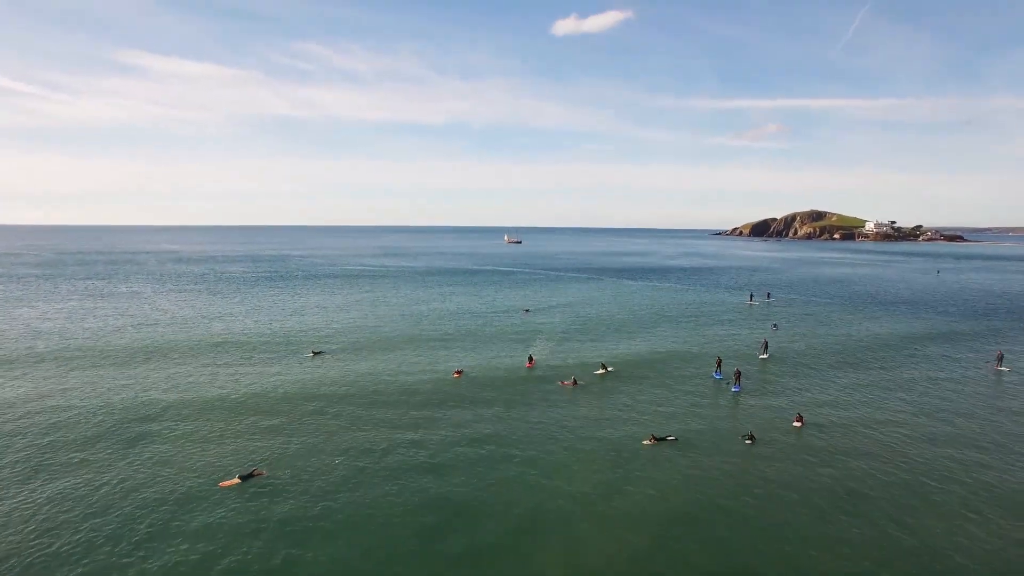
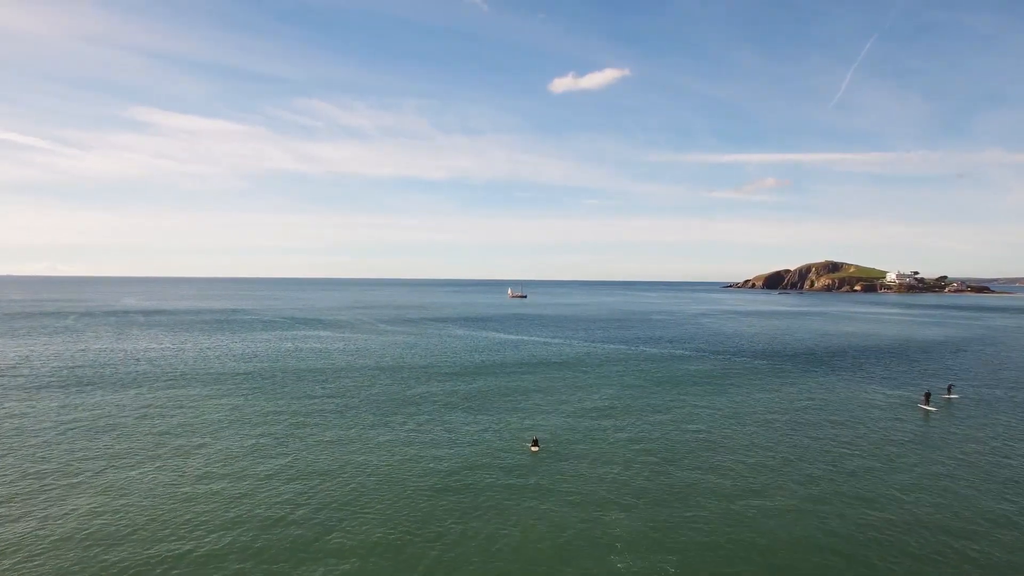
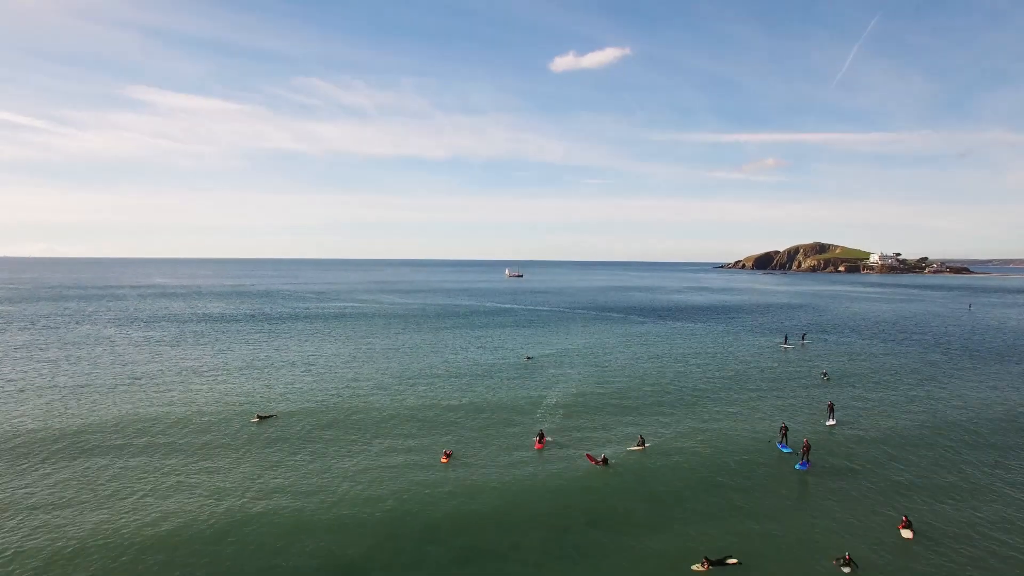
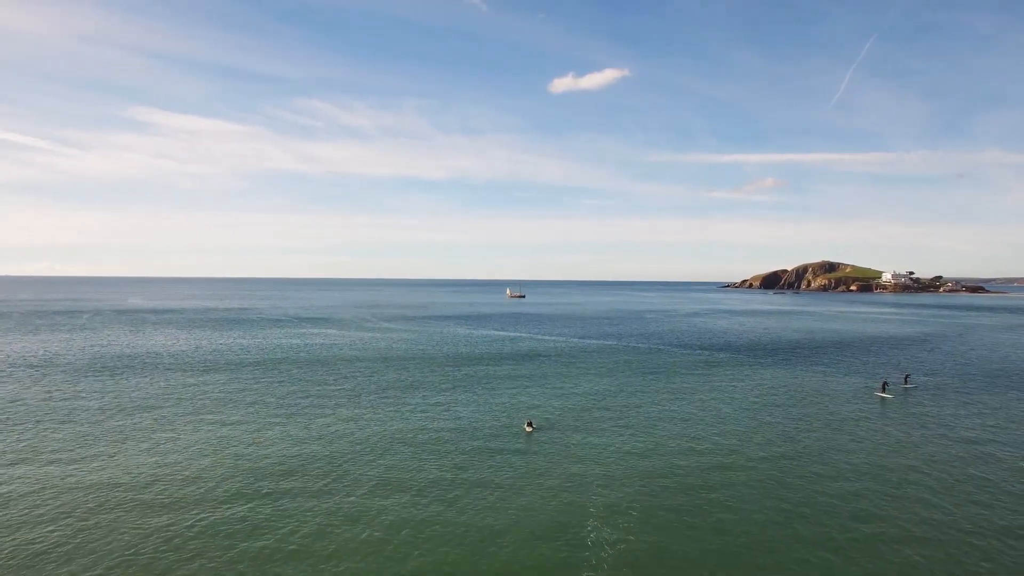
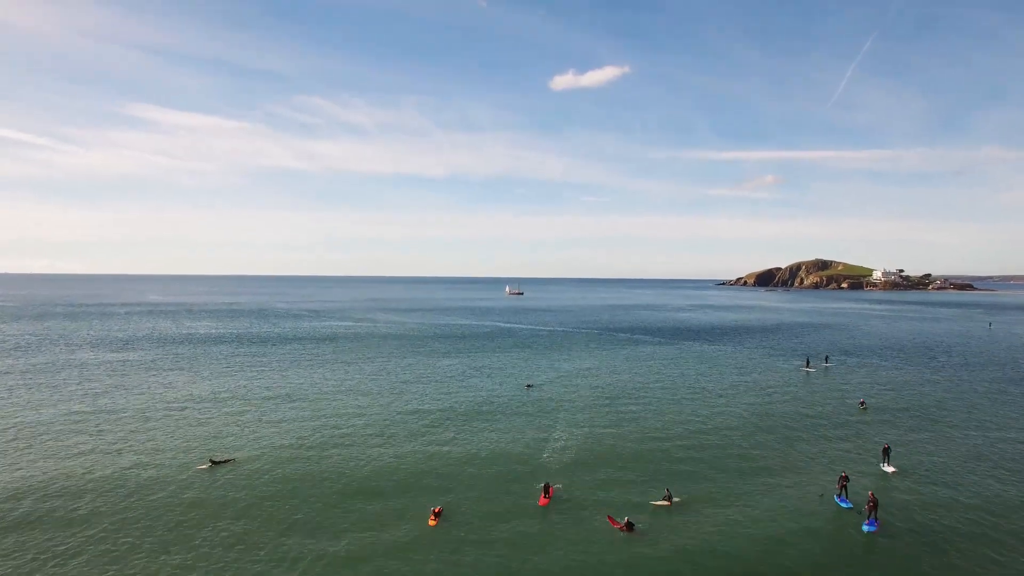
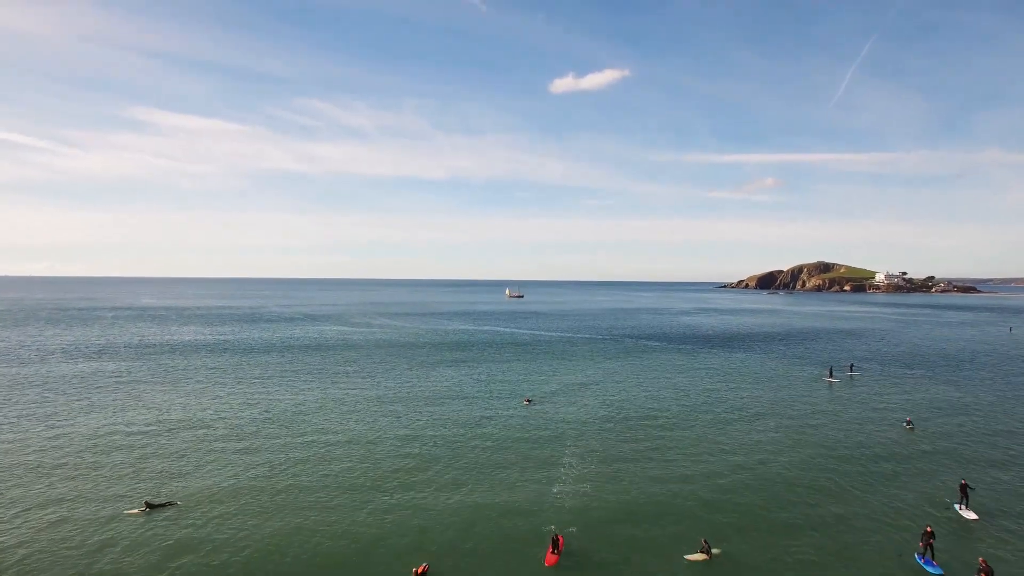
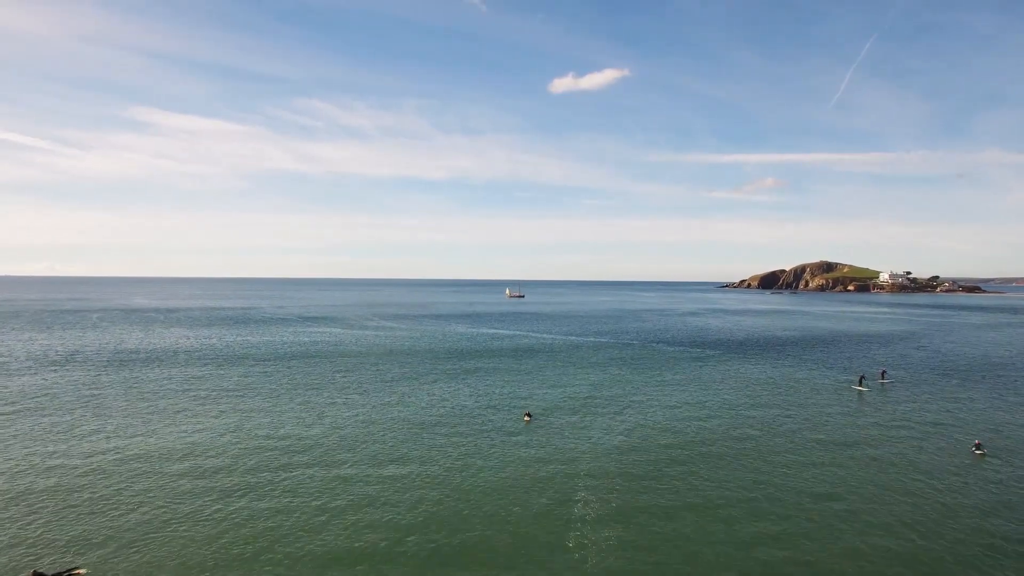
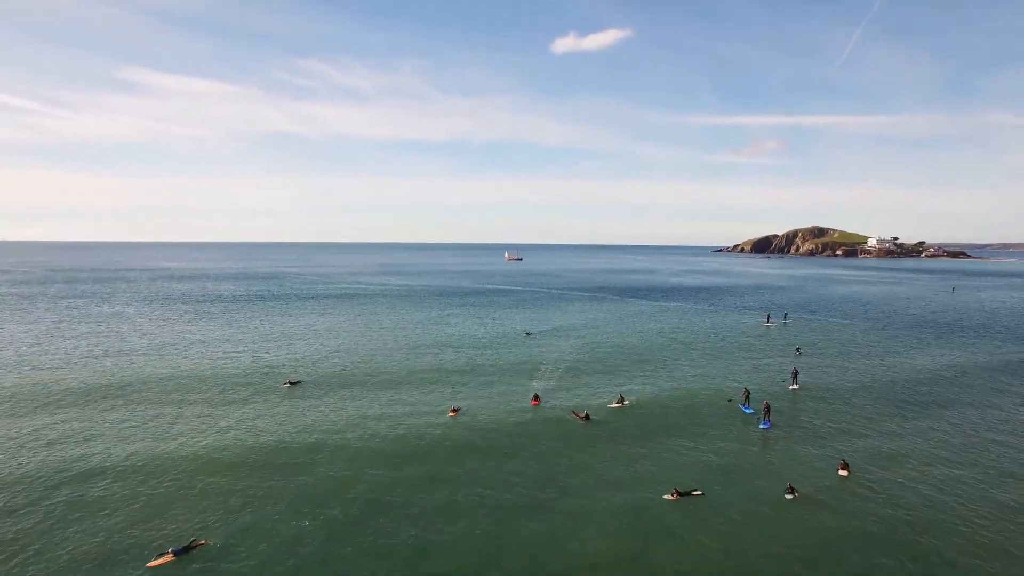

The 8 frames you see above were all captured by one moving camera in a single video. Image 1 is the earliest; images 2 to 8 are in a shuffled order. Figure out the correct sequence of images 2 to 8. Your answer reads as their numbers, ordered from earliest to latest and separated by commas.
8, 3, 5, 6, 7, 4, 2
